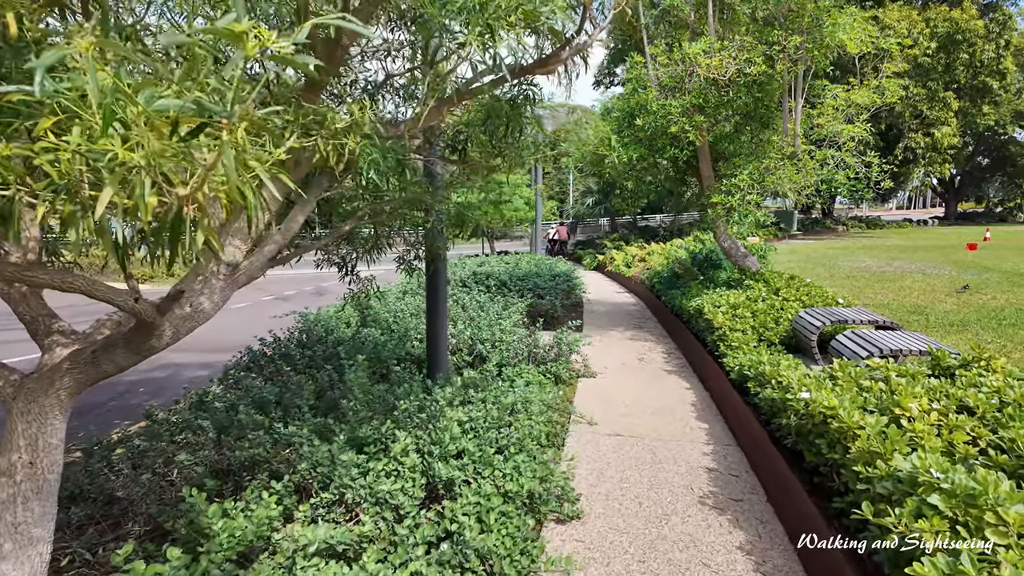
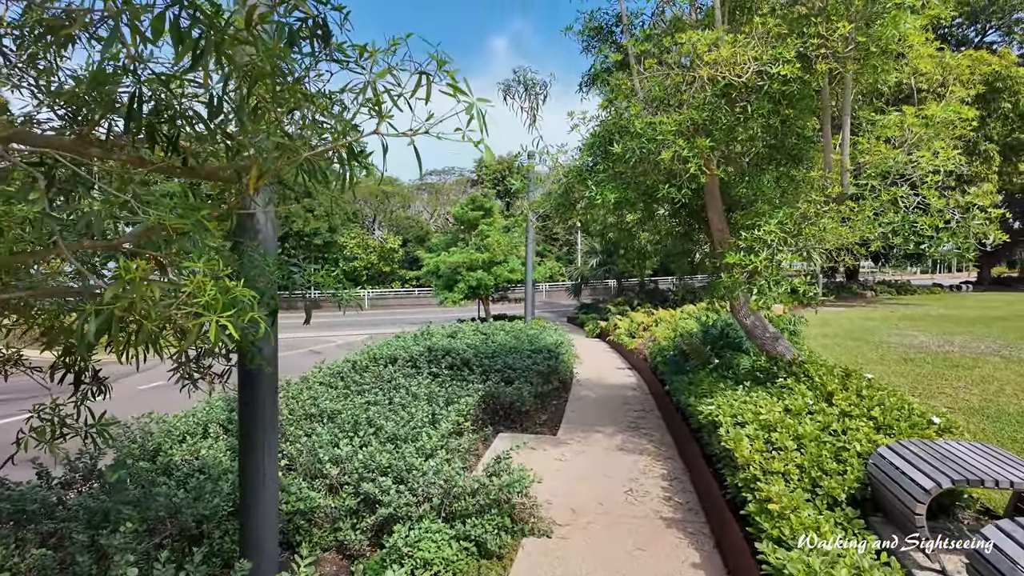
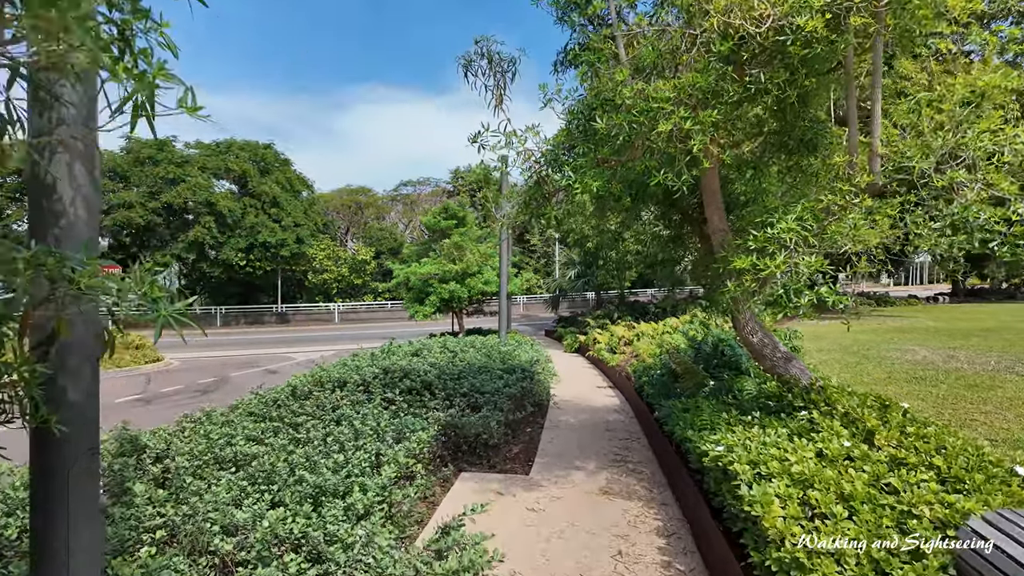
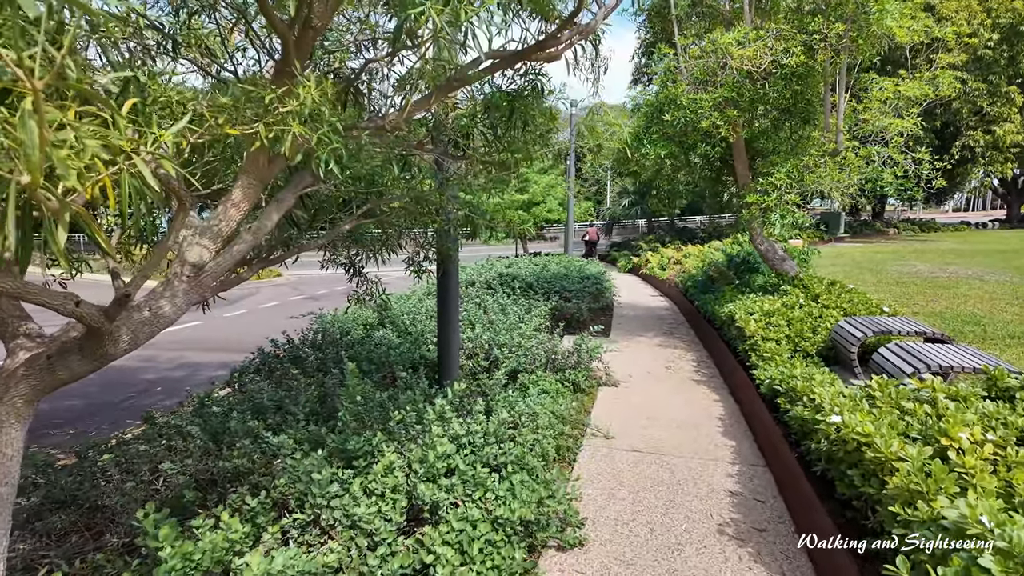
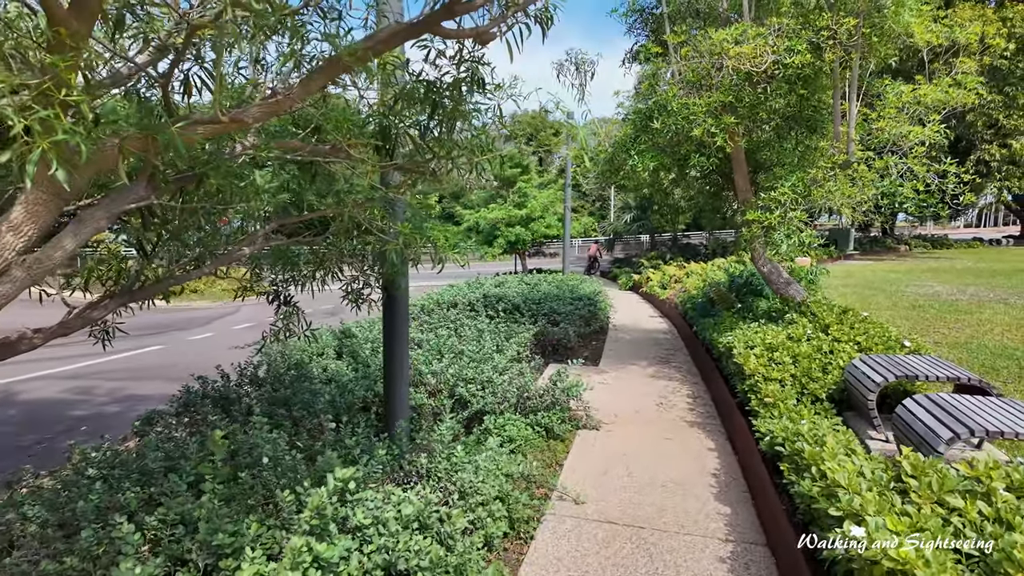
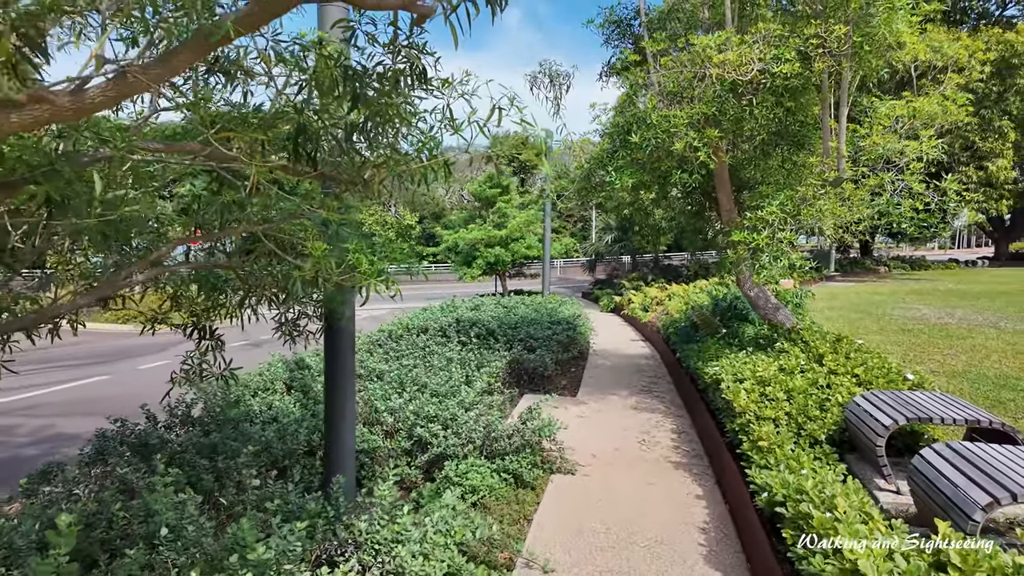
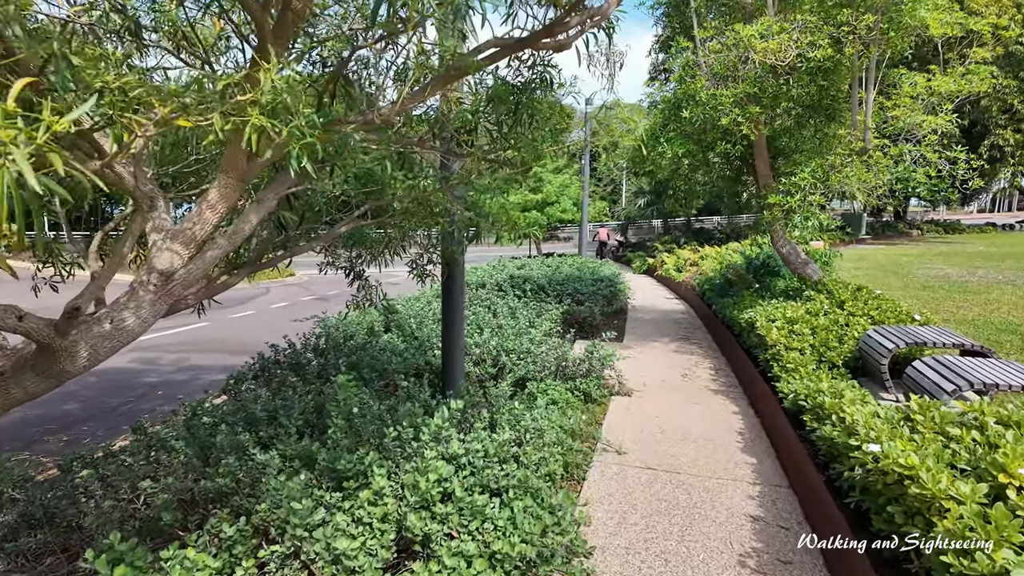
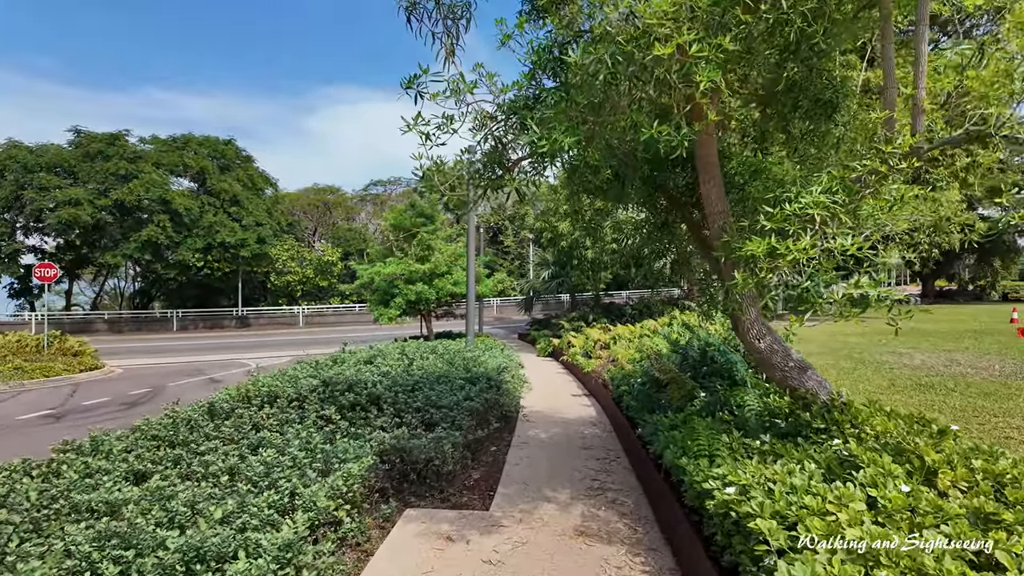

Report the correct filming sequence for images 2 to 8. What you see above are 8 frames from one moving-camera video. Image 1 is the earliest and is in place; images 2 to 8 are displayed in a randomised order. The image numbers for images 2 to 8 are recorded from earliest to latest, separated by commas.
4, 7, 5, 6, 2, 3, 8
